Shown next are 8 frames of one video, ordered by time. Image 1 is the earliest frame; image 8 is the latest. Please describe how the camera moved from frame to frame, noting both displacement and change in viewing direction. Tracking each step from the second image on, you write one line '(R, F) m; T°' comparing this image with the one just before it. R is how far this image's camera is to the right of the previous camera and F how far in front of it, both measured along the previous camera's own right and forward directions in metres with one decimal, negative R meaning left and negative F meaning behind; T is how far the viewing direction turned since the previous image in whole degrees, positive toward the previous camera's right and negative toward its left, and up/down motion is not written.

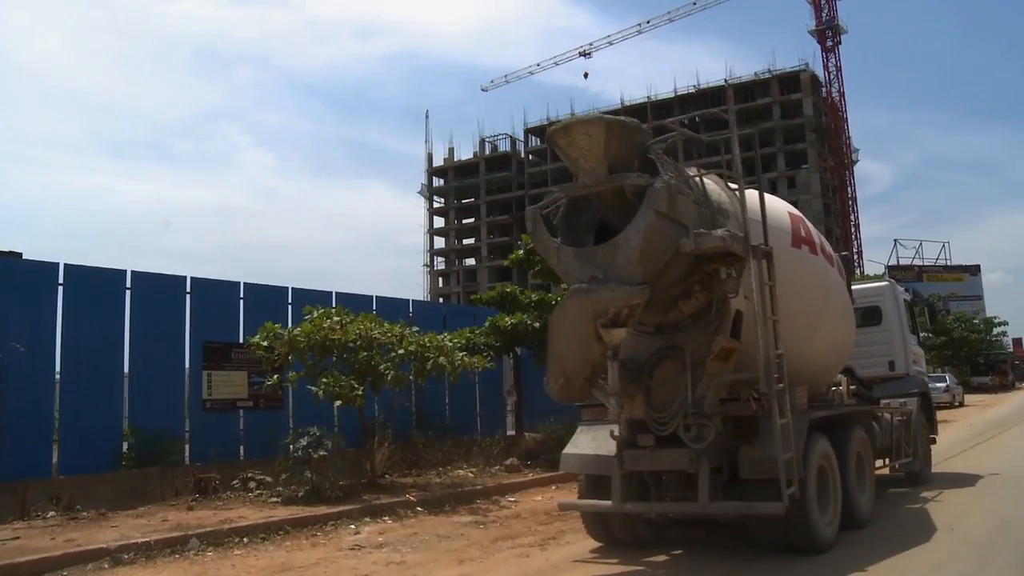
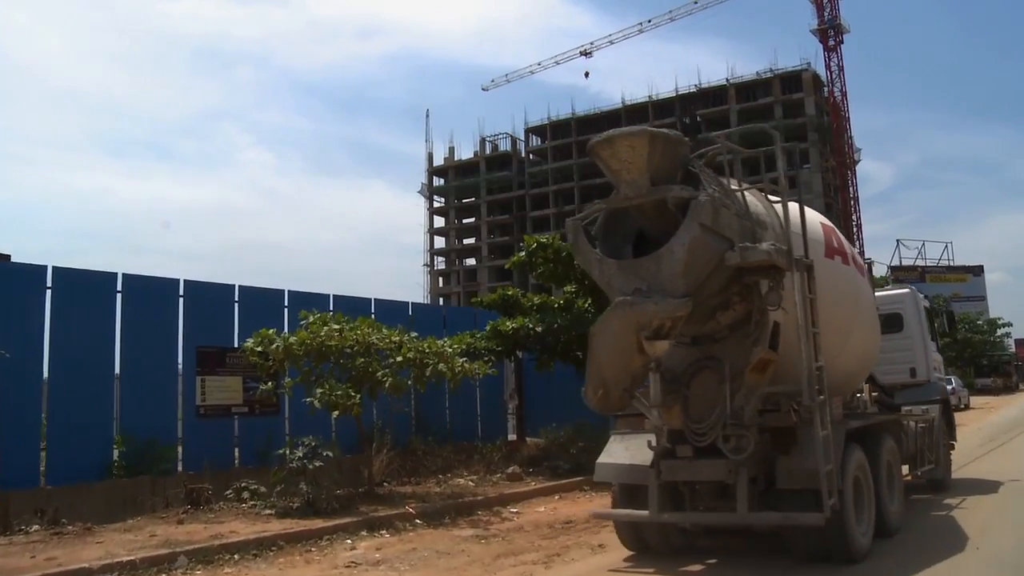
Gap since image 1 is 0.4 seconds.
(0.0, +0.3) m; 0°
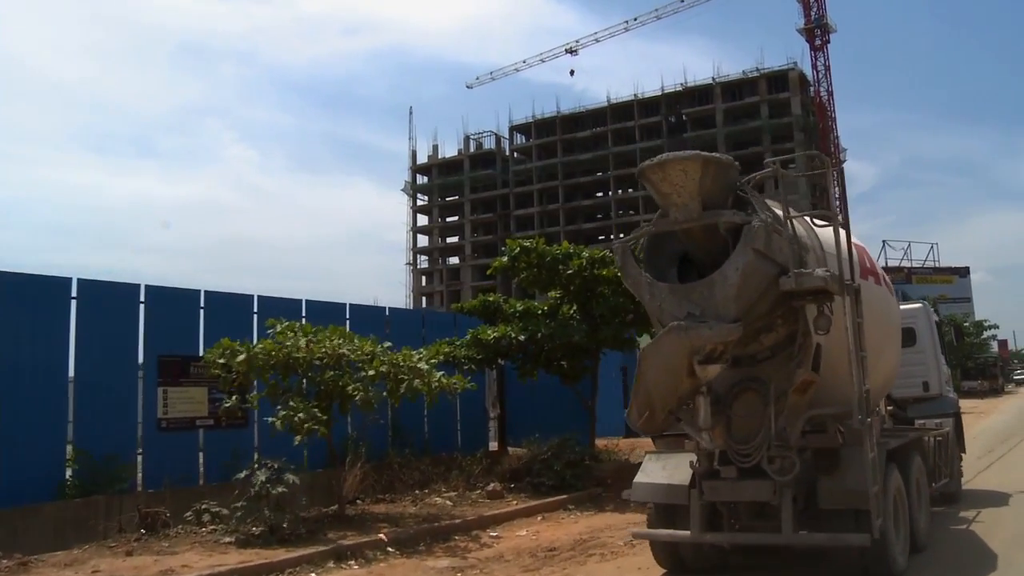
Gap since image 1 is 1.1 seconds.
(0.0, +0.6) m; +1°
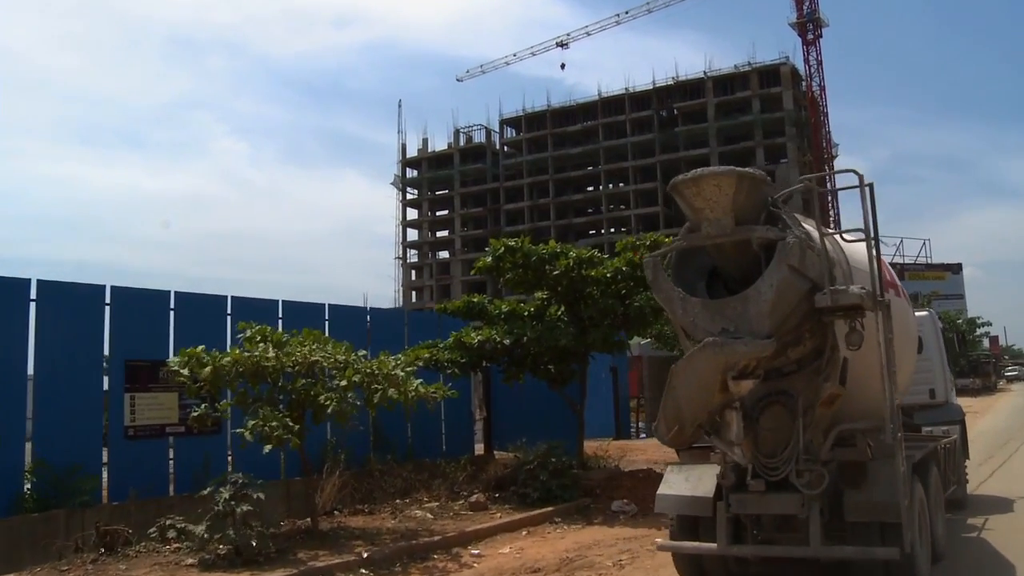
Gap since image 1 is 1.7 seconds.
(+0.1, +0.5) m; +1°
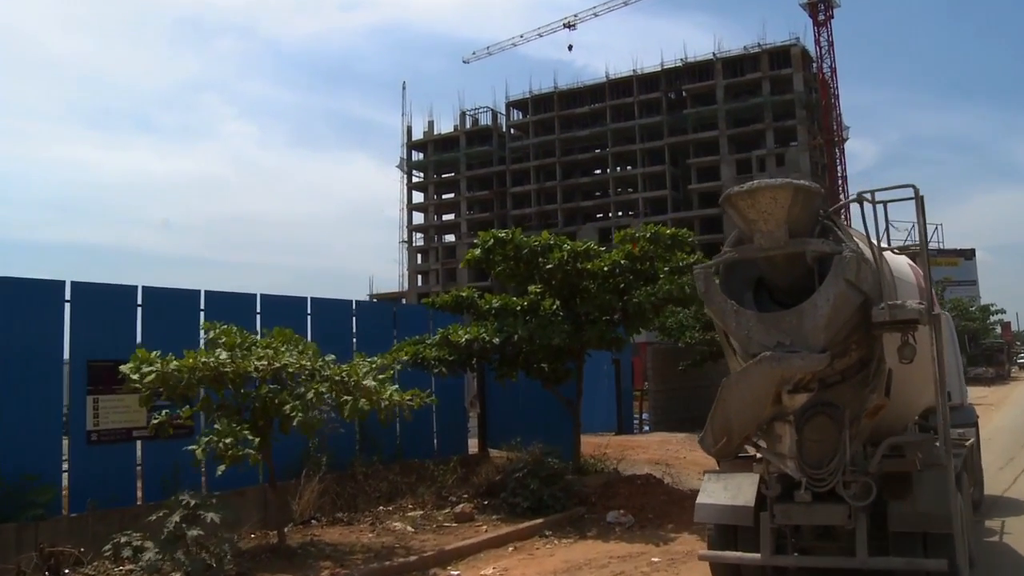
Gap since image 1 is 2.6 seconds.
(+0.2, +0.7) m; -1°
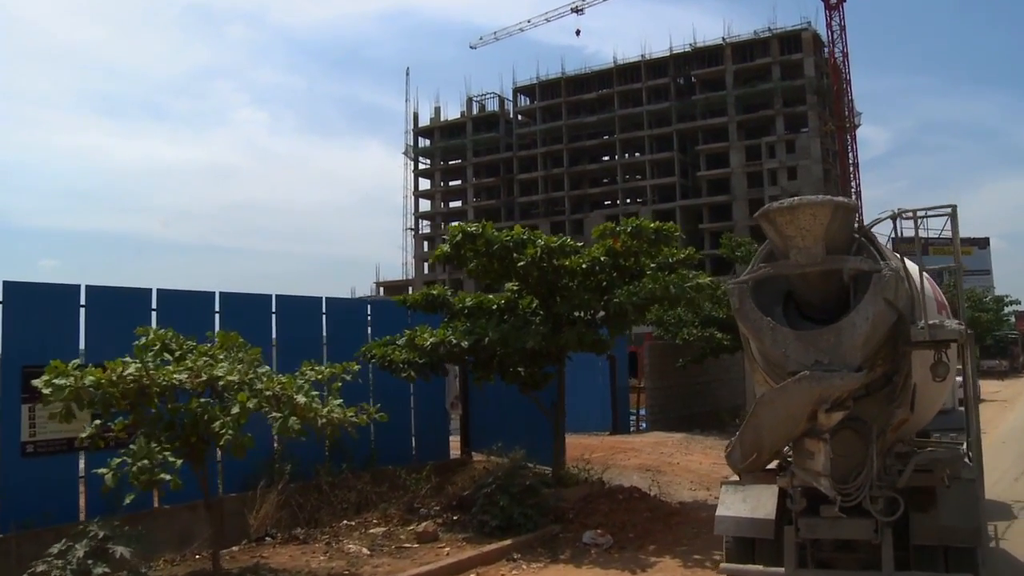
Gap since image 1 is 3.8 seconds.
(+0.4, +0.8) m; -1°
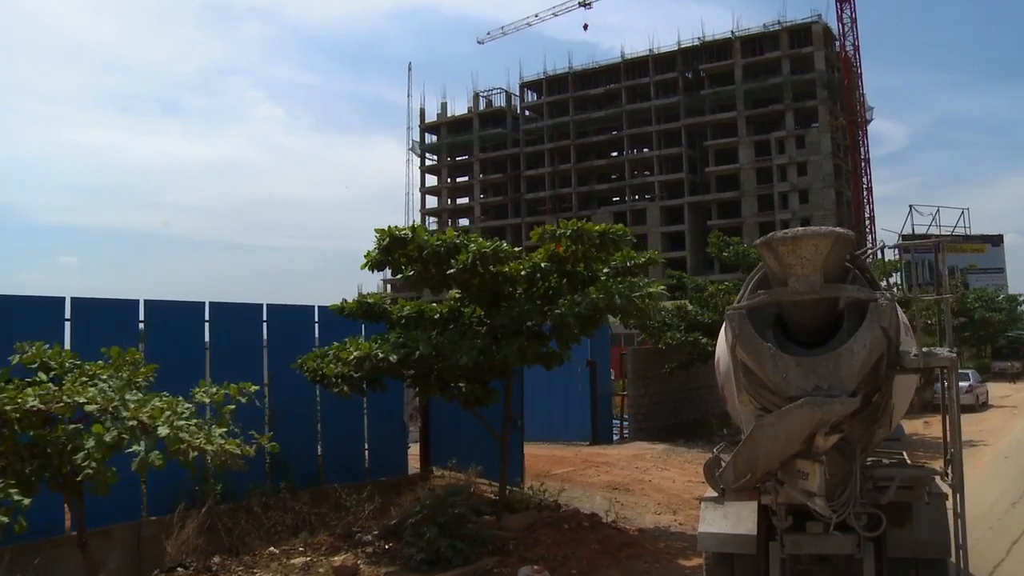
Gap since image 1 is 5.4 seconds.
(+0.8, +0.8) m; -1°
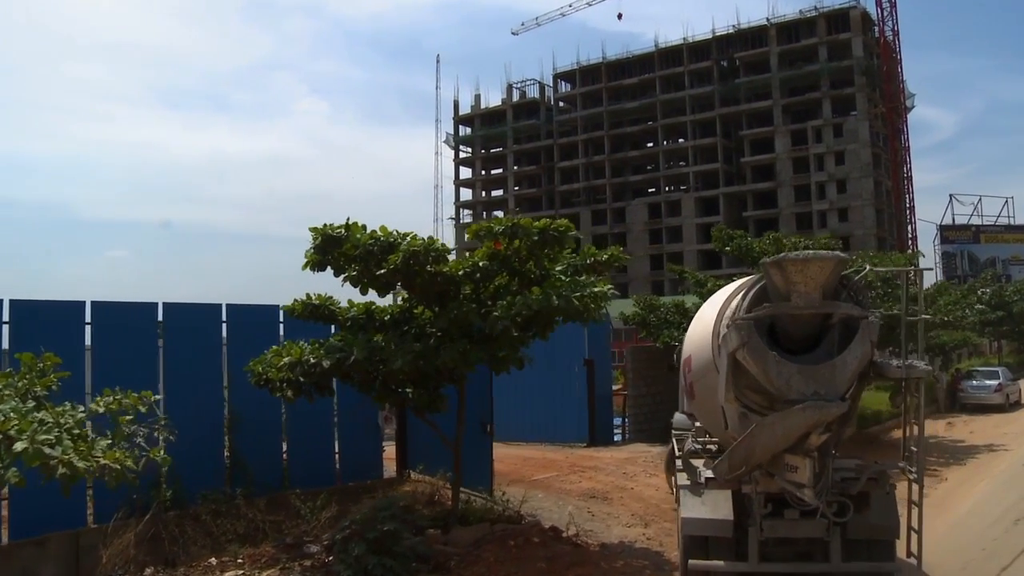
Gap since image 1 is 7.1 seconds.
(+0.9, +0.6) m; -3°
